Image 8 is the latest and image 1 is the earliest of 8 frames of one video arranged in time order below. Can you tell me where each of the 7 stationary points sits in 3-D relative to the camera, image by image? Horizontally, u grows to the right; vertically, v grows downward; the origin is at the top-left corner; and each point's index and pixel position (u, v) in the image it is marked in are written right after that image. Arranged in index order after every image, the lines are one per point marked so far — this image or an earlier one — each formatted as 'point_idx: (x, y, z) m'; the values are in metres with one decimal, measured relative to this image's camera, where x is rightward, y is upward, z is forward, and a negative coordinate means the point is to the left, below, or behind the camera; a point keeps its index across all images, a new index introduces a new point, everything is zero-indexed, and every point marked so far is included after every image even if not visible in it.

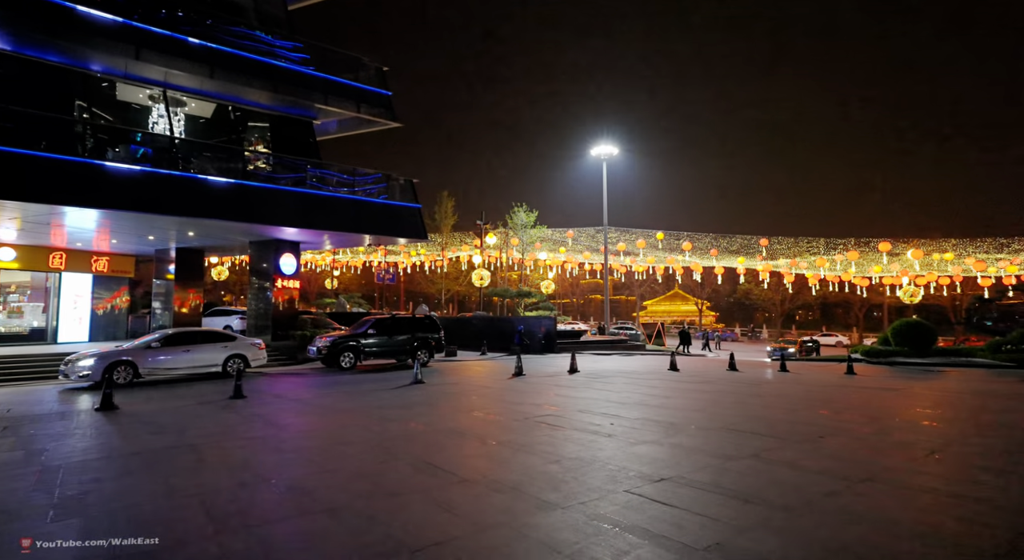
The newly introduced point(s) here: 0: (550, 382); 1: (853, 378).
0: (+1.1, -2.8, +16.1) m
1: (+11.4, -3.4, +19.7) m
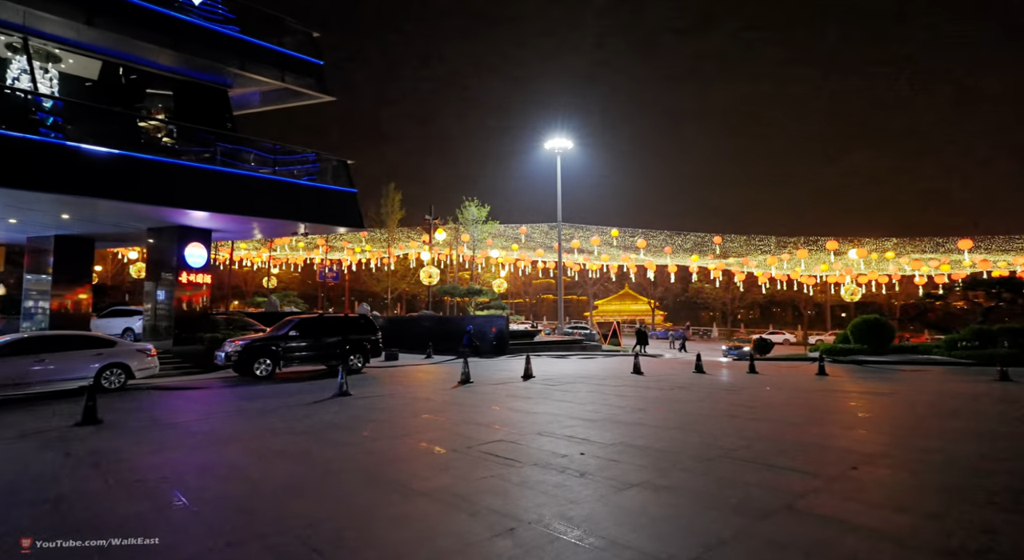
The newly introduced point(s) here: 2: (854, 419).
0: (-0.2, -2.7, +13.9) m
1: (+9.8, -3.2, +18.4) m
2: (+6.1, -2.5, +10.4) m
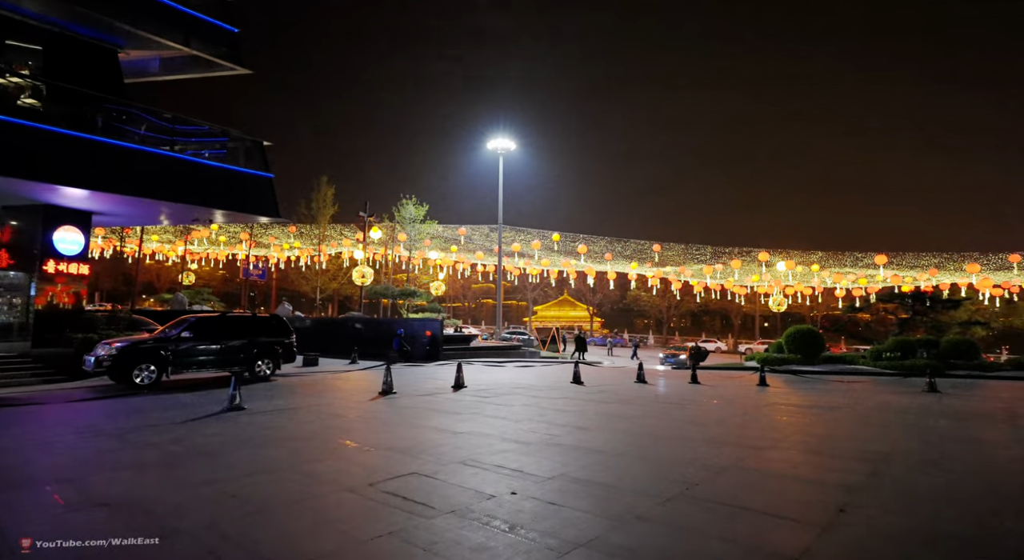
0: (-1.7, -2.6, +12.3) m
1: (+7.7, -3.5, +17.8) m
2: (+4.9, -2.6, +9.5) m
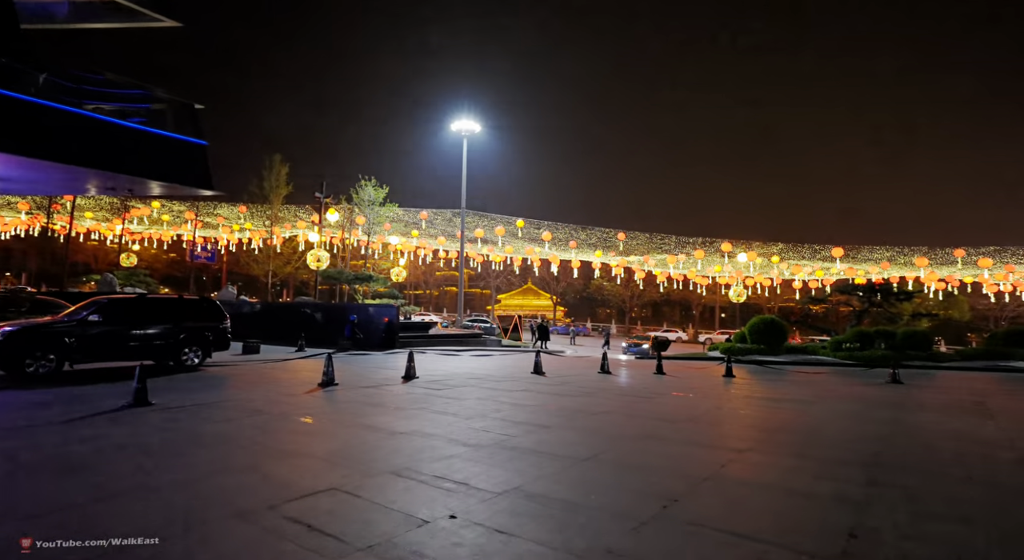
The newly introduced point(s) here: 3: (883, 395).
0: (-2.6, -2.2, +11.1) m
1: (+6.5, -3.1, +17.1) m
2: (+4.2, -2.3, +8.6) m
3: (+10.2, -3.2, +16.1) m
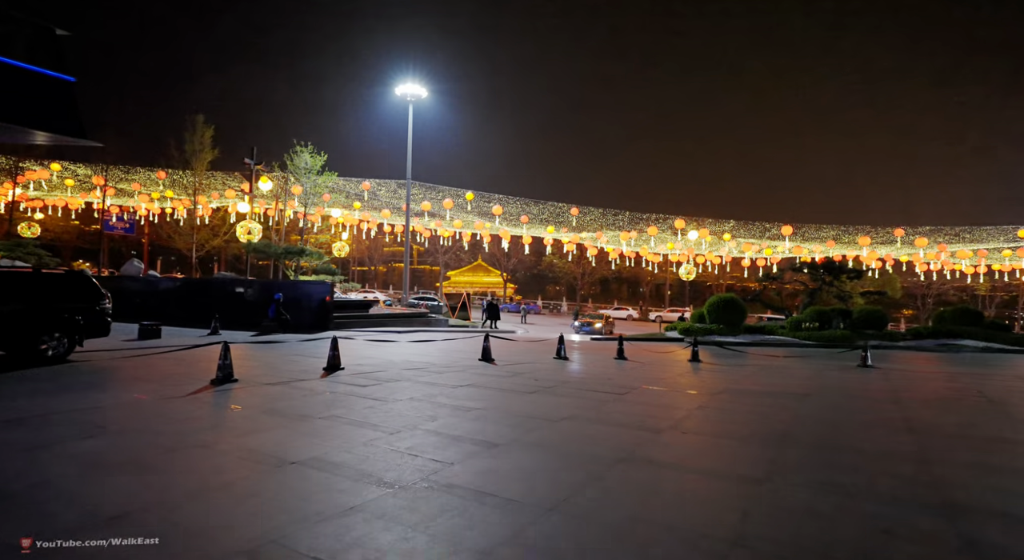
0: (-3.5, -1.8, +8.7) m
1: (+5.0, -2.5, +15.5) m
2: (+3.5, -2.0, +6.8) m
3: (+8.8, -2.6, +14.8) m
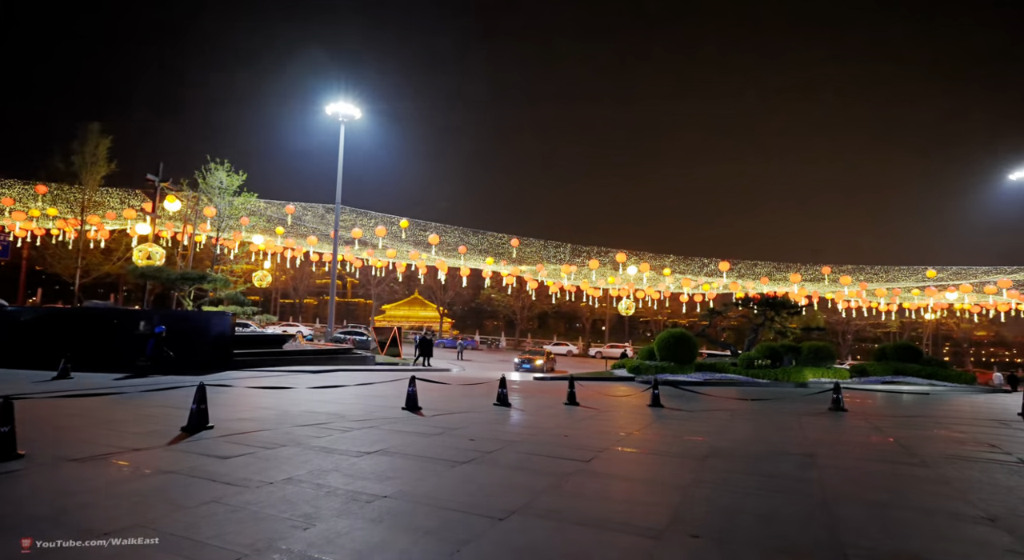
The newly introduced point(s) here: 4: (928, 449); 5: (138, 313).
0: (-4.2, -2.0, +5.5) m
1: (+3.5, -3.2, +13.1) m
2: (+2.9, -2.2, +4.3) m
3: (+7.3, -3.3, +12.8) m
4: (+7.4, -3.0, +10.5) m
5: (-12.6, -1.0, +18.8) m
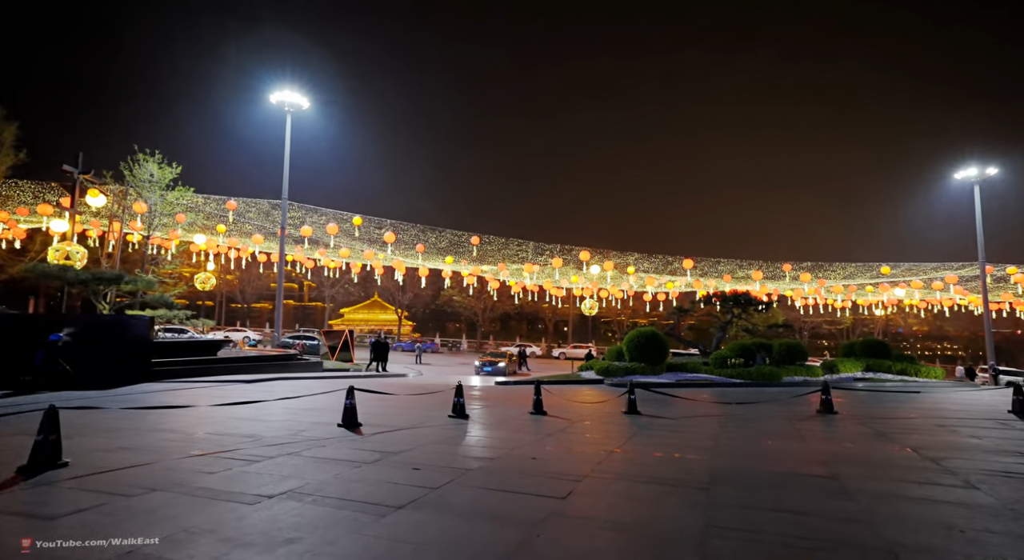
0: (-4.5, -1.9, +3.2) m
1: (+2.7, -3.0, +11.3) m
2: (+2.6, -1.9, +2.6) m
3: (+6.5, -3.1, +11.3) m
4: (+6.8, -2.8, +8.9) m
5: (-13.8, -1.0, +16.0) m
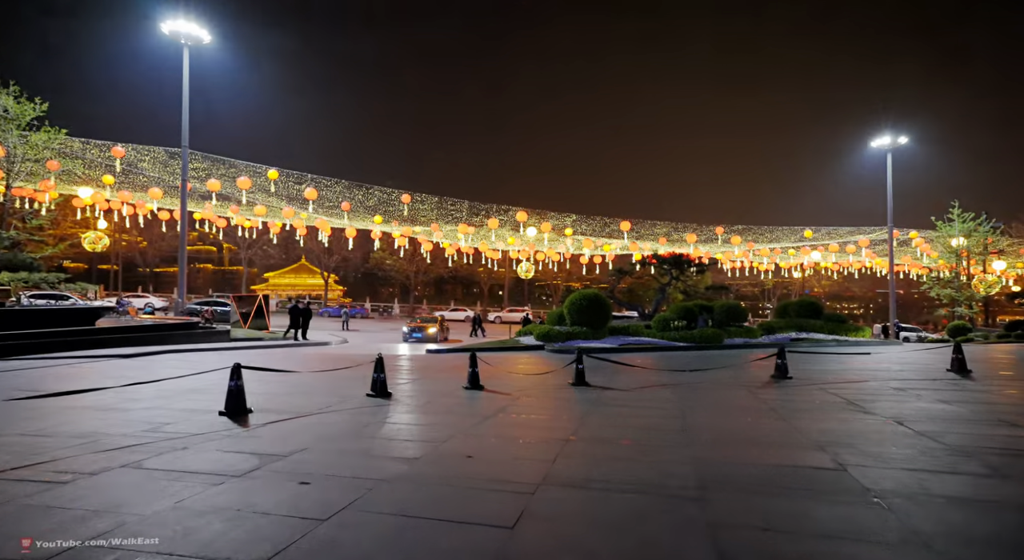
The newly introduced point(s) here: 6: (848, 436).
0: (-4.7, -1.6, +0.8) m
1: (+1.6, -2.2, +9.6) m
2: (+2.5, -1.7, +0.9) m
3: (+5.4, -2.3, +10.1) m
4: (+5.9, -2.1, +7.7) m
5: (-15.3, 0.0, +12.4) m
6: (+4.5, -2.1, +7.8) m
